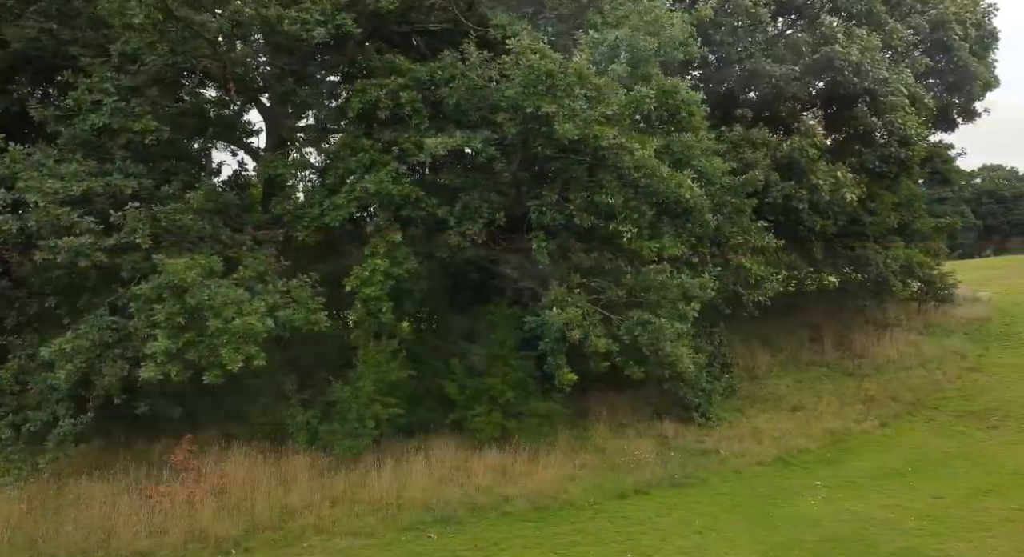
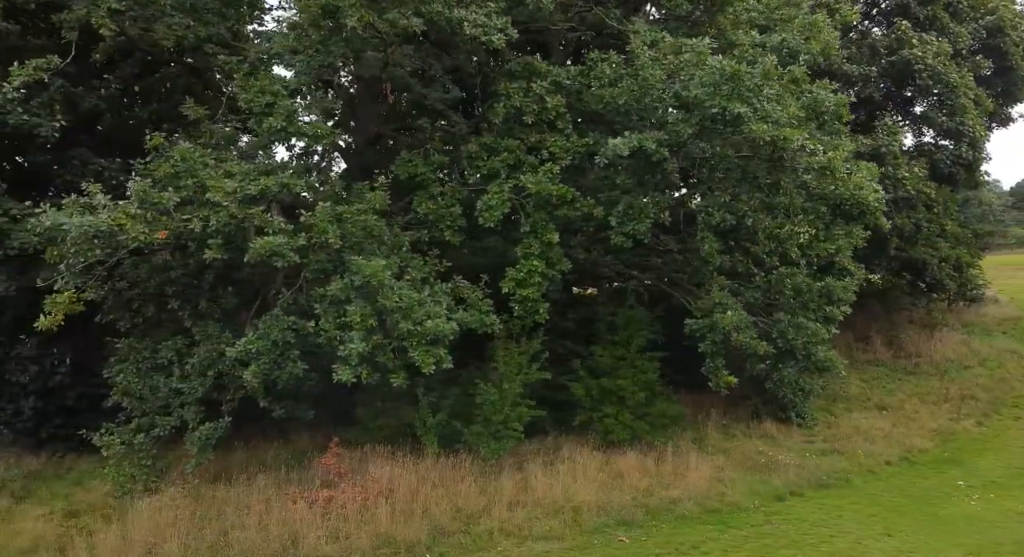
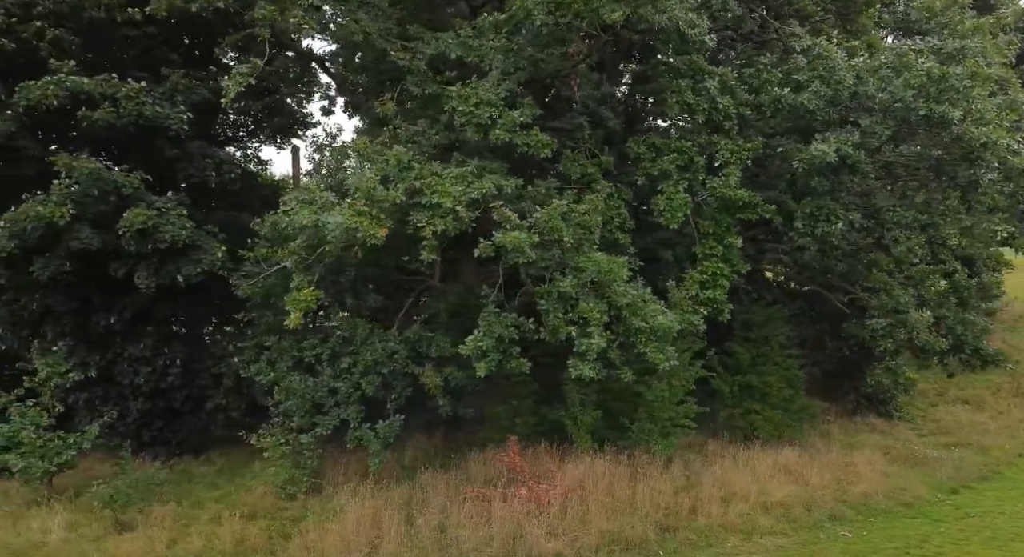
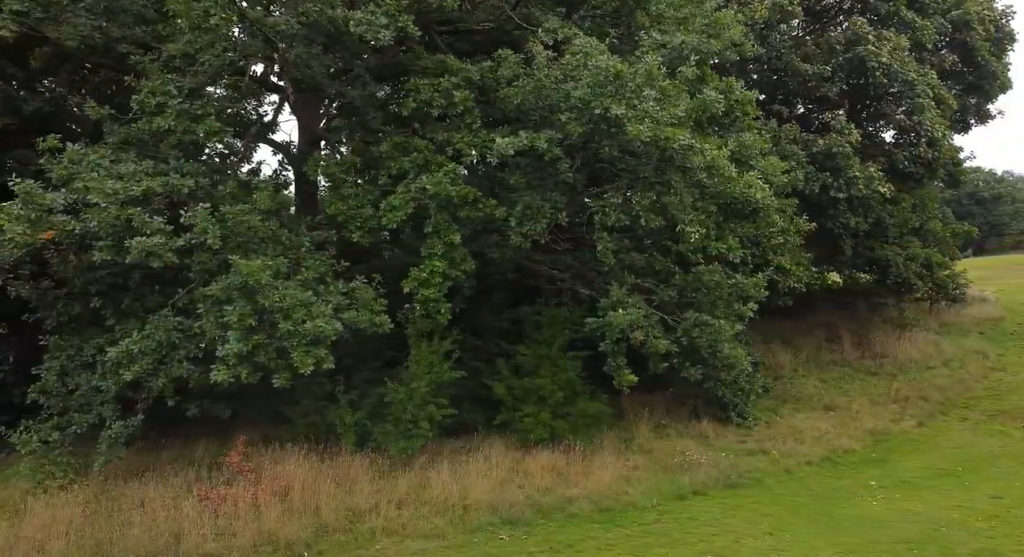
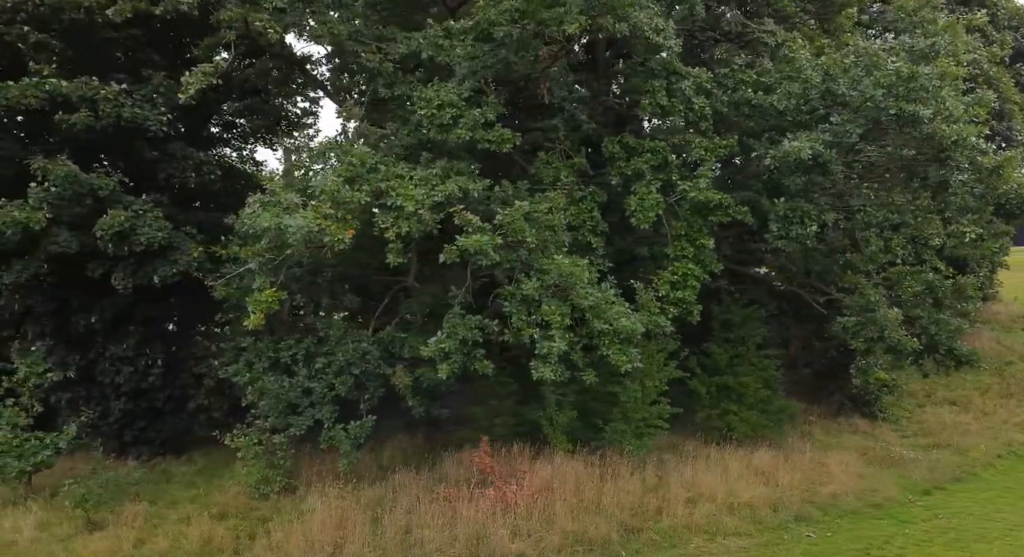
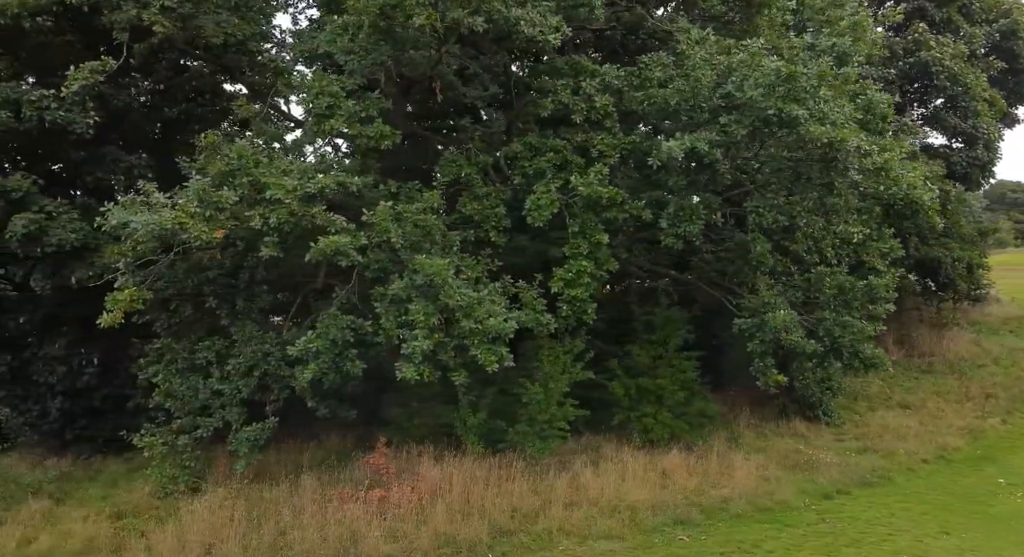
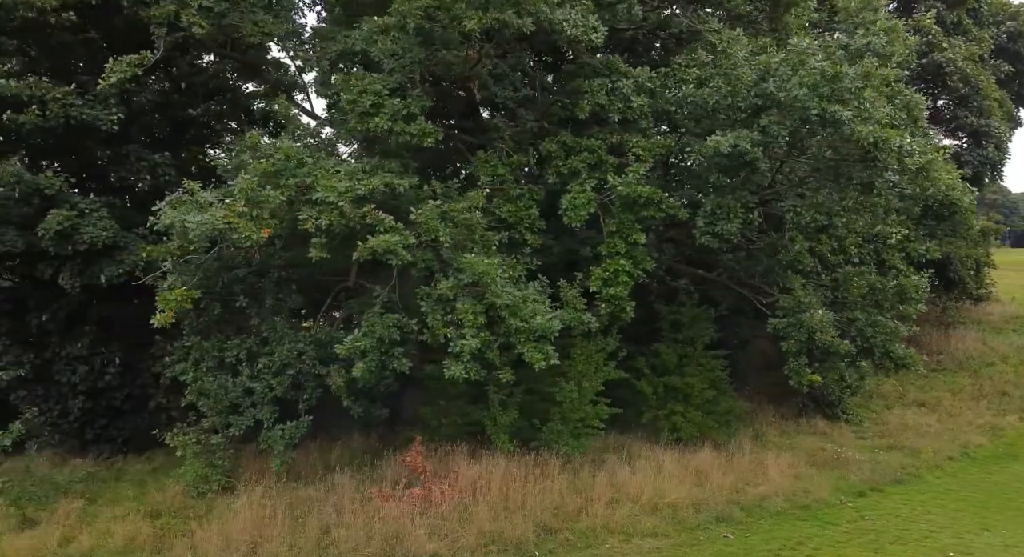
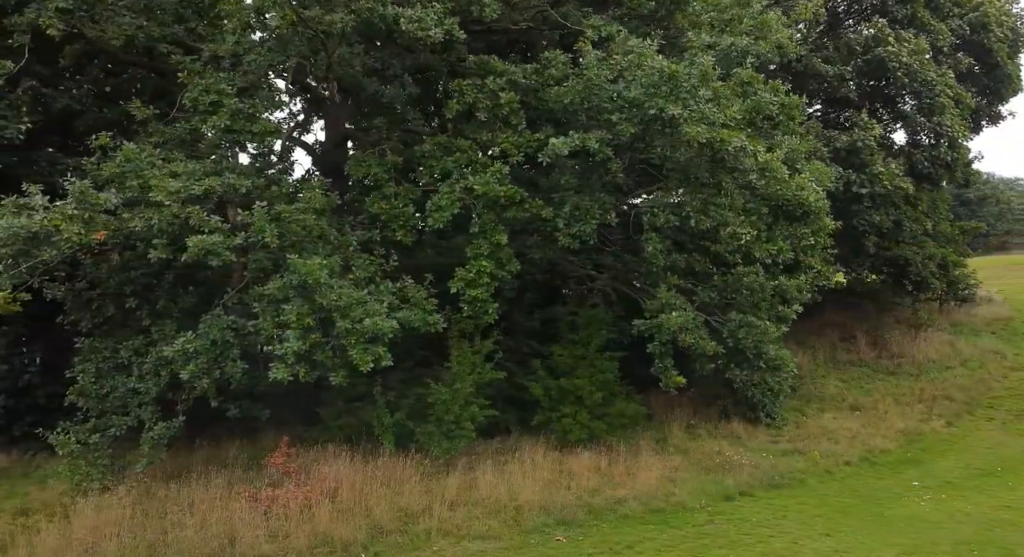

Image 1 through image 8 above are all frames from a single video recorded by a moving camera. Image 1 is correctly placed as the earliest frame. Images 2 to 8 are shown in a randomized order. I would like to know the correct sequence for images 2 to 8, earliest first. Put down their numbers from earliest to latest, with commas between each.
4, 8, 2, 6, 7, 5, 3
